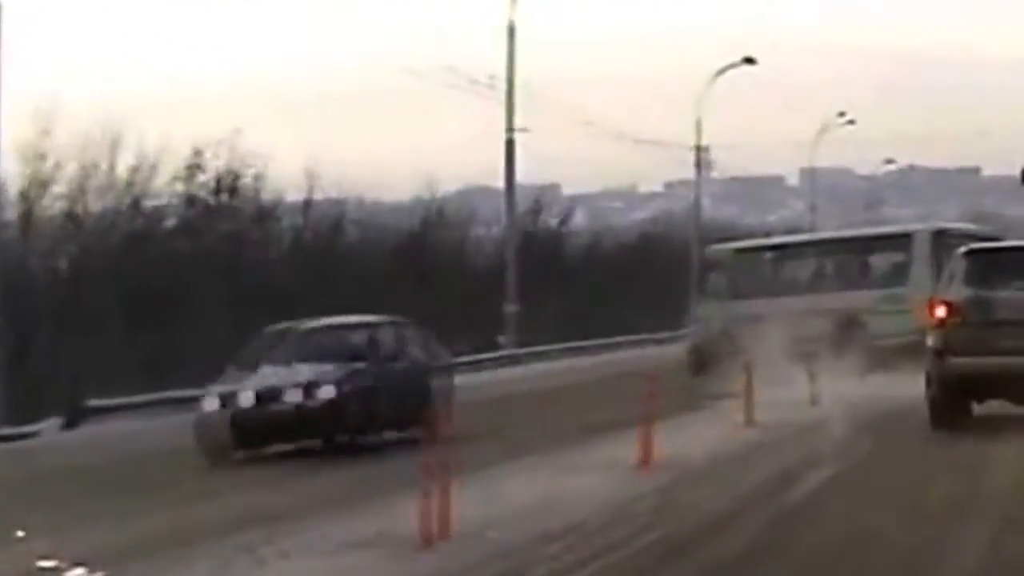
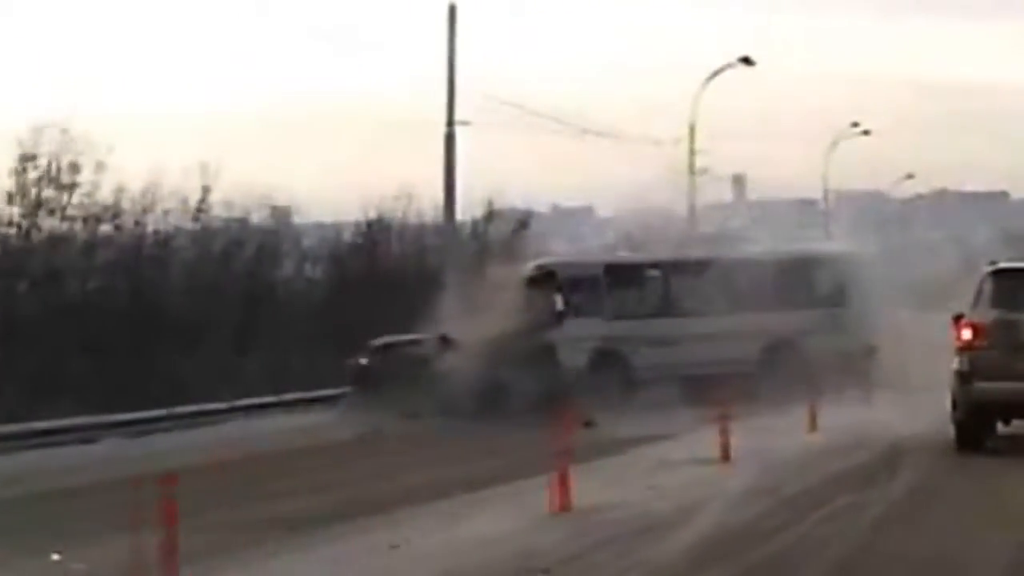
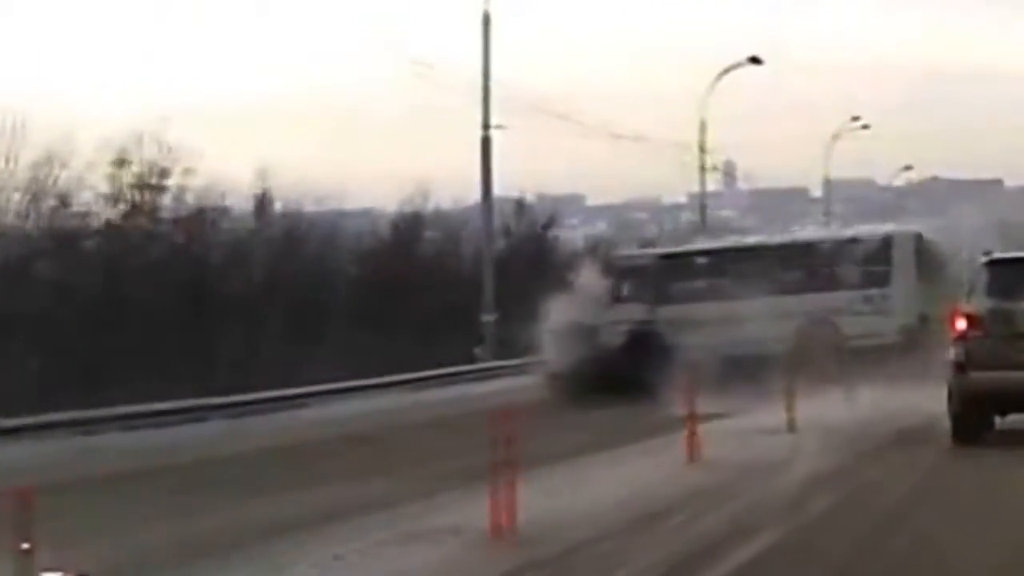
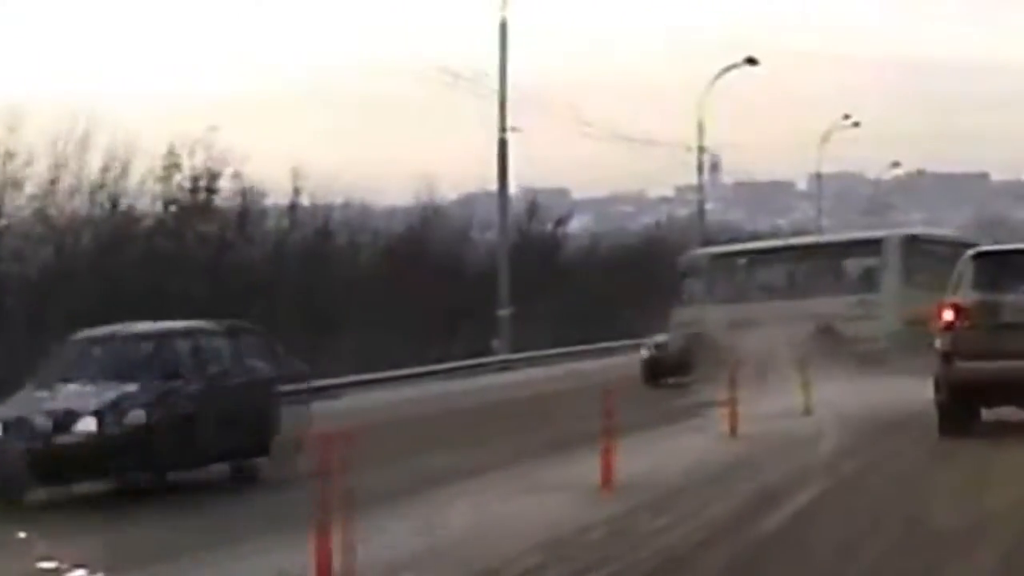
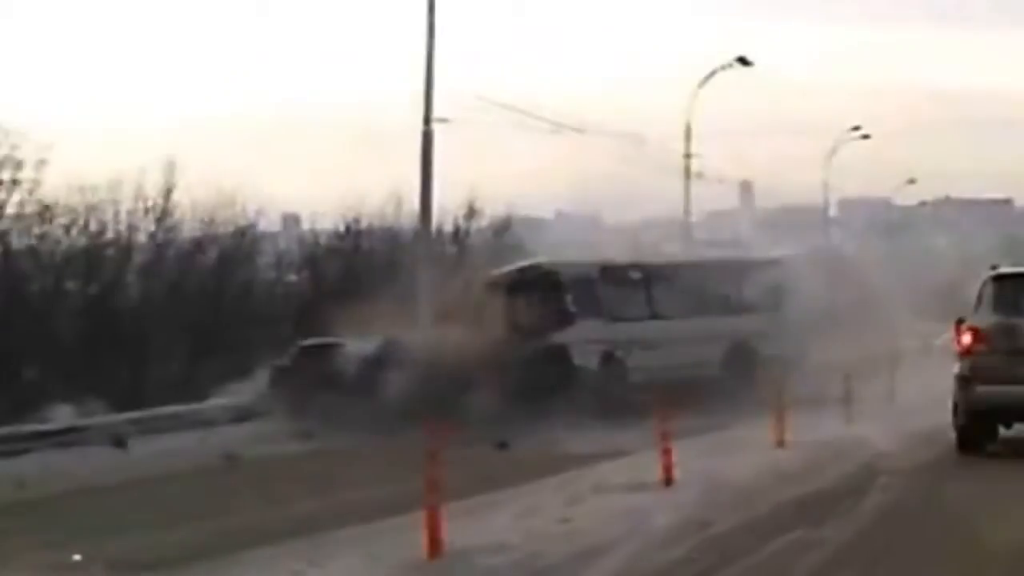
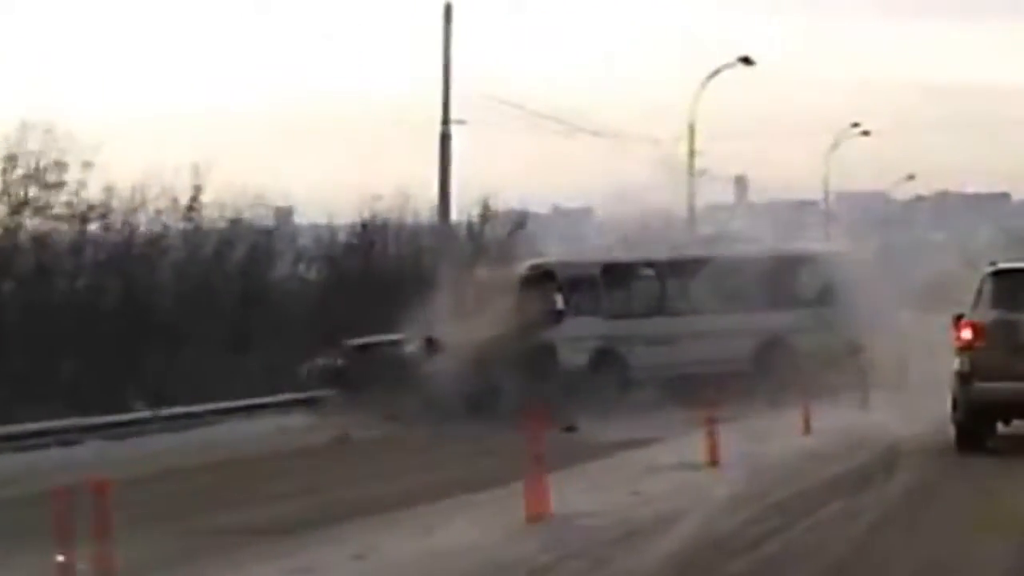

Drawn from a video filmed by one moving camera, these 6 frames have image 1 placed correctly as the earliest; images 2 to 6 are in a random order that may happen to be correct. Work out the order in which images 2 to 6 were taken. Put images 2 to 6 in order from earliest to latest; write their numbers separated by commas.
4, 3, 2, 6, 5
